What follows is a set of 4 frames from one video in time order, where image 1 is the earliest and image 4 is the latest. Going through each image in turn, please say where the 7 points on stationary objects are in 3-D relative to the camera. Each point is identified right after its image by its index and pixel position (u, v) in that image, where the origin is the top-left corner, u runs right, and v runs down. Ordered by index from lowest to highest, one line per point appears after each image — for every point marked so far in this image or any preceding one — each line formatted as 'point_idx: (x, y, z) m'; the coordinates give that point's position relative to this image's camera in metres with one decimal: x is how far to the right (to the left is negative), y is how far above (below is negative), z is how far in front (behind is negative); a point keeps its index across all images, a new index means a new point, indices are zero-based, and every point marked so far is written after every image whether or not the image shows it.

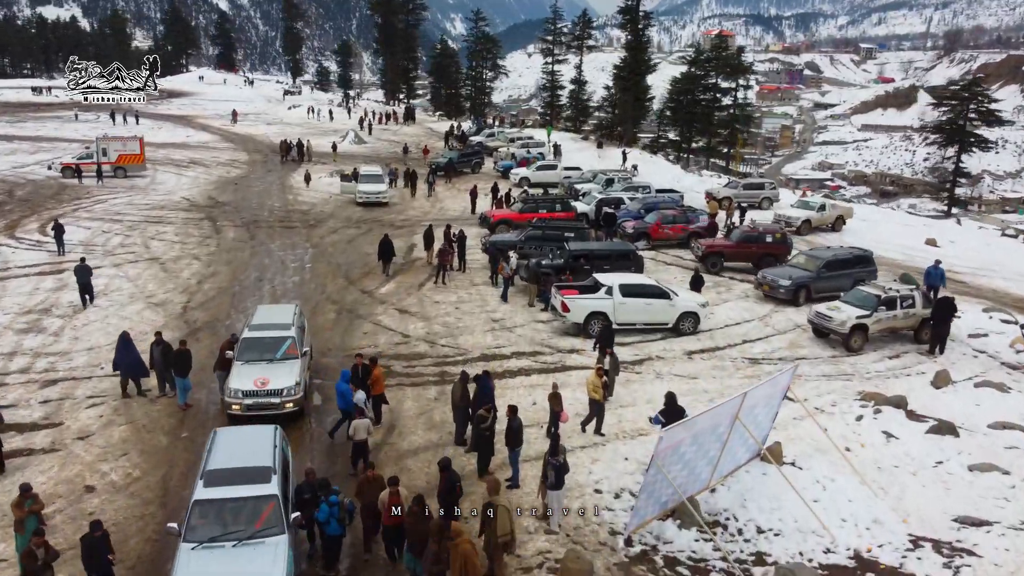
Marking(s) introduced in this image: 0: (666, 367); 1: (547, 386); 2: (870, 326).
0: (+3.1, -1.6, +16.5) m
1: (+0.6, -1.8, +15.3) m
2: (+7.8, -0.8, +17.8) m
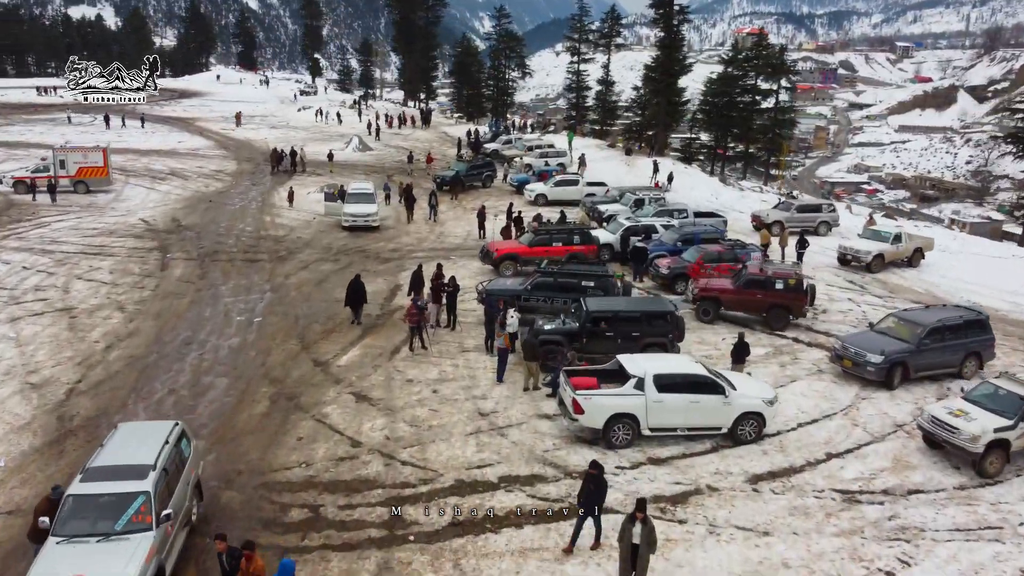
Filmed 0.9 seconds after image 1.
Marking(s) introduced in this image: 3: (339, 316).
0: (+2.9, -3.1, +11.3) m
1: (+0.4, -3.3, +10.2) m
2: (+7.6, -2.4, +12.5) m
3: (-4.2, -0.7, +19.8) m
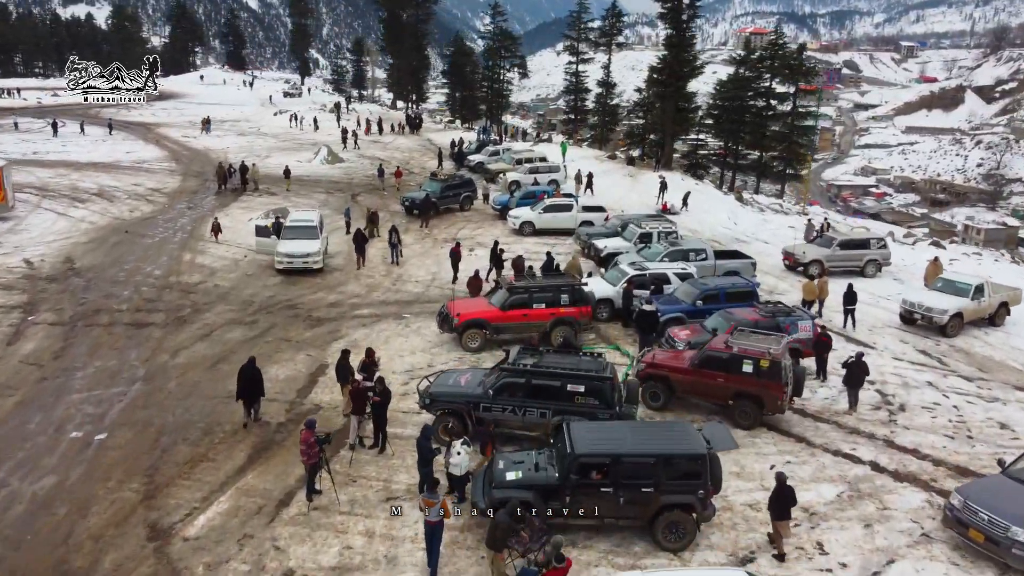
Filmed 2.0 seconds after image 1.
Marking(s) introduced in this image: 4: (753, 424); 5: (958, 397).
0: (+2.1, -4.8, +5.4) m
1: (-0.3, -5.0, +4.3) m
2: (+6.9, -4.0, +6.6) m
3: (-4.9, -2.4, +13.9) m
4: (+4.4, -2.5, +14.9) m
5: (+8.9, -2.2, +16.3) m
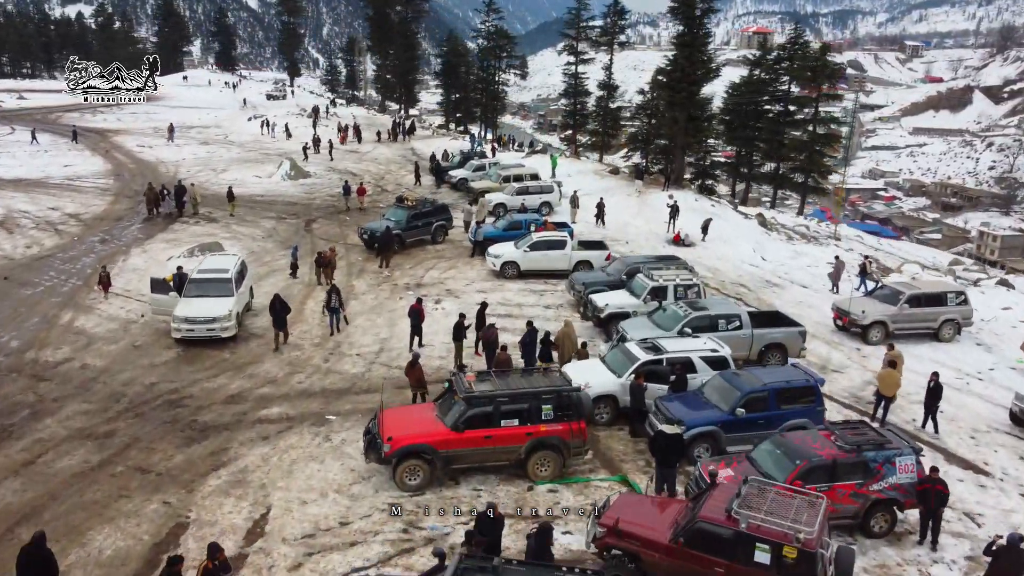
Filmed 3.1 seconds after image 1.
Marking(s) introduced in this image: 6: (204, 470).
0: (+1.5, -6.4, -0.2) m
1: (-1.0, -6.6, -1.3) m
2: (+6.2, -5.7, +0.9) m
3: (-5.5, -4.0, +8.3) m
4: (+3.8, -4.1, +9.2) m
5: (+8.3, -3.8, +10.6) m
6: (-4.7, -2.8, +12.7) m
